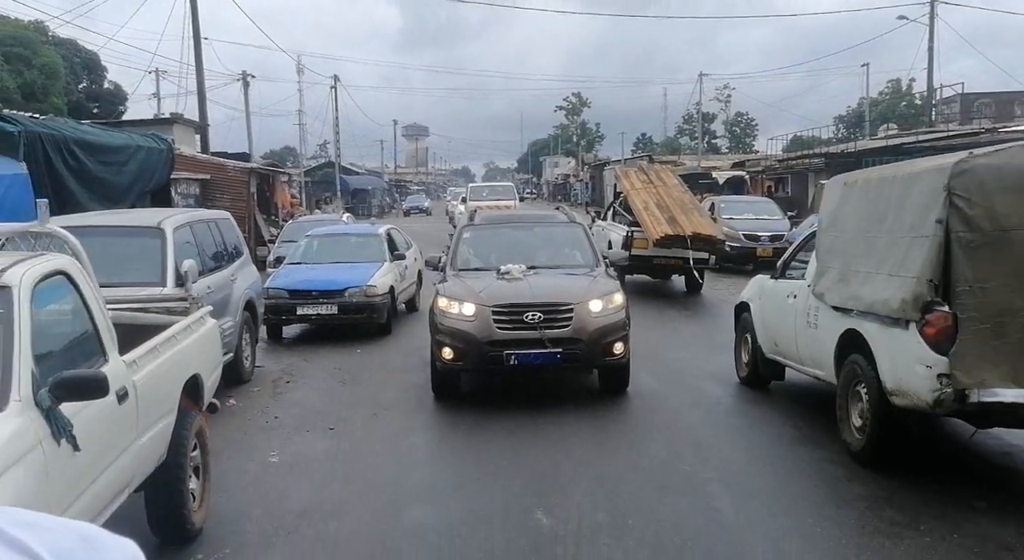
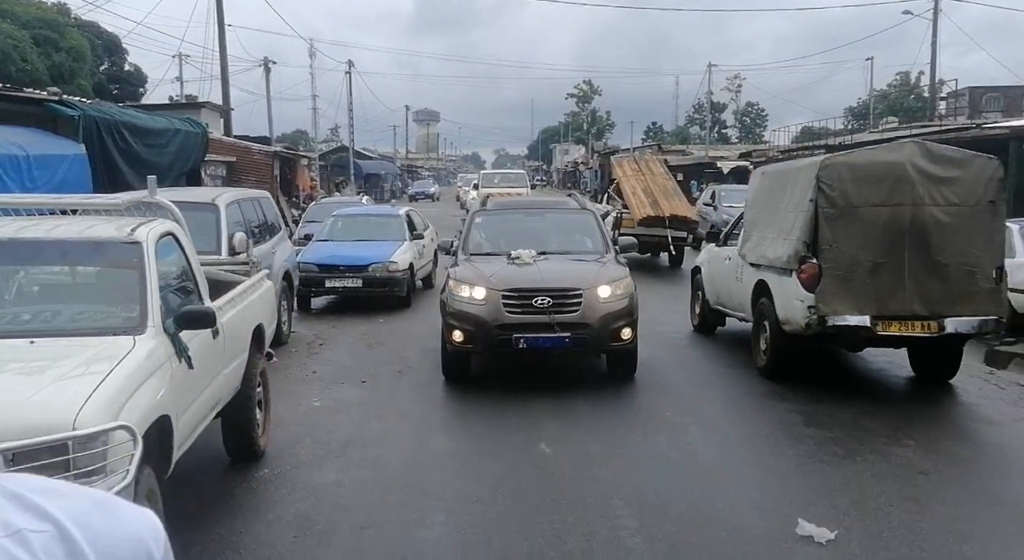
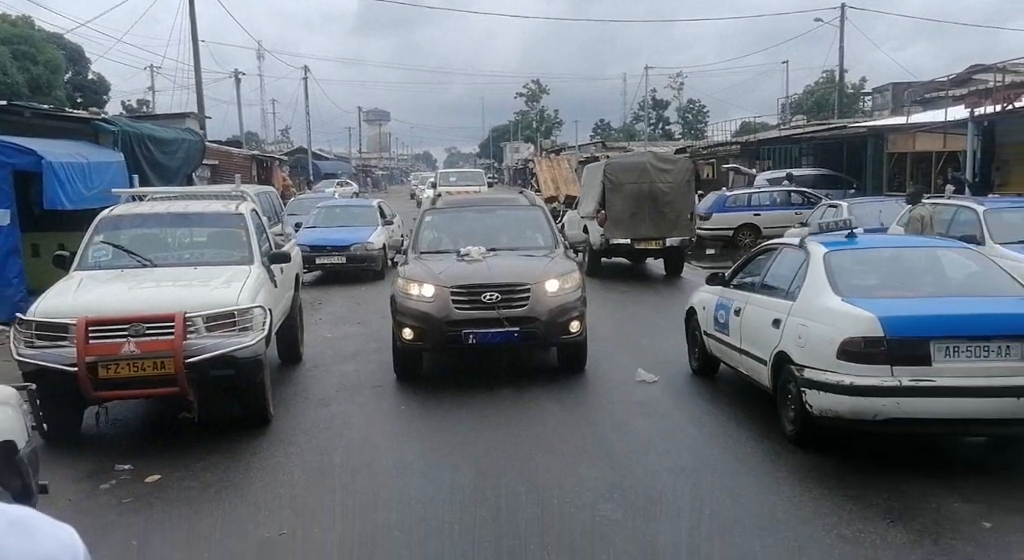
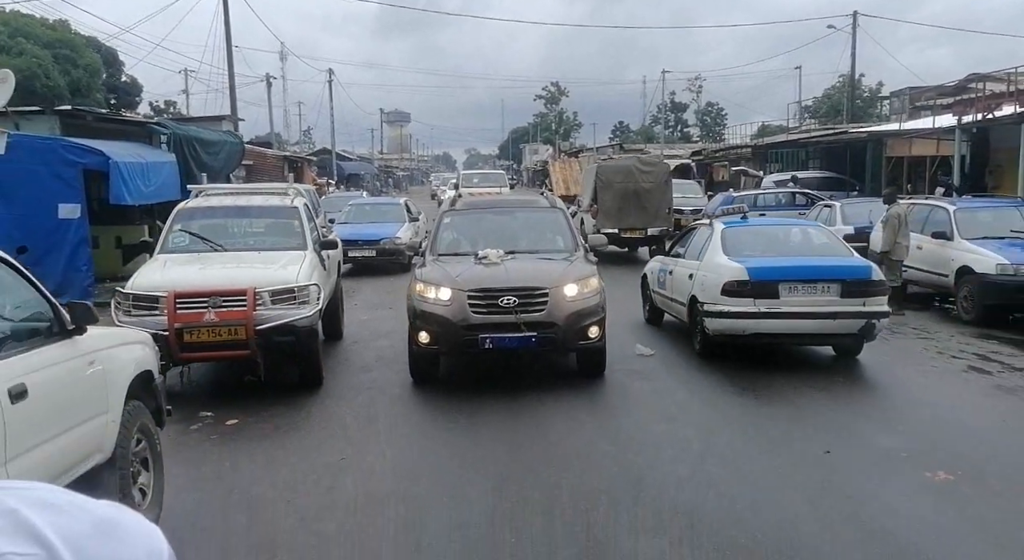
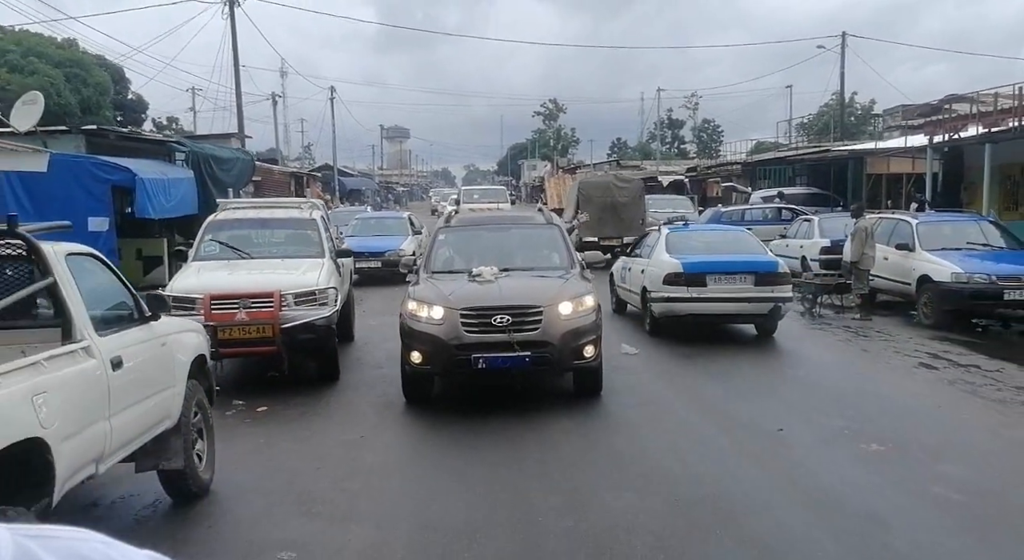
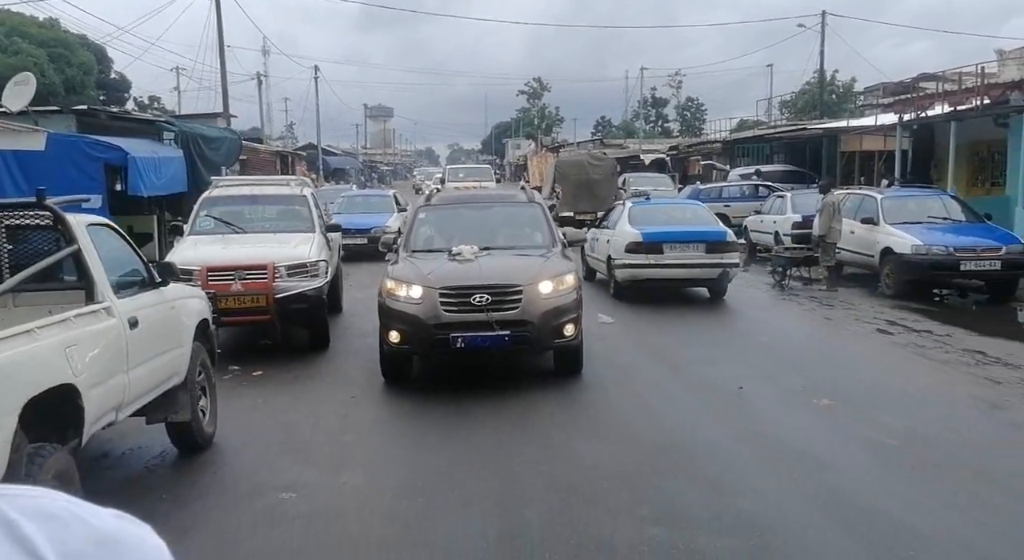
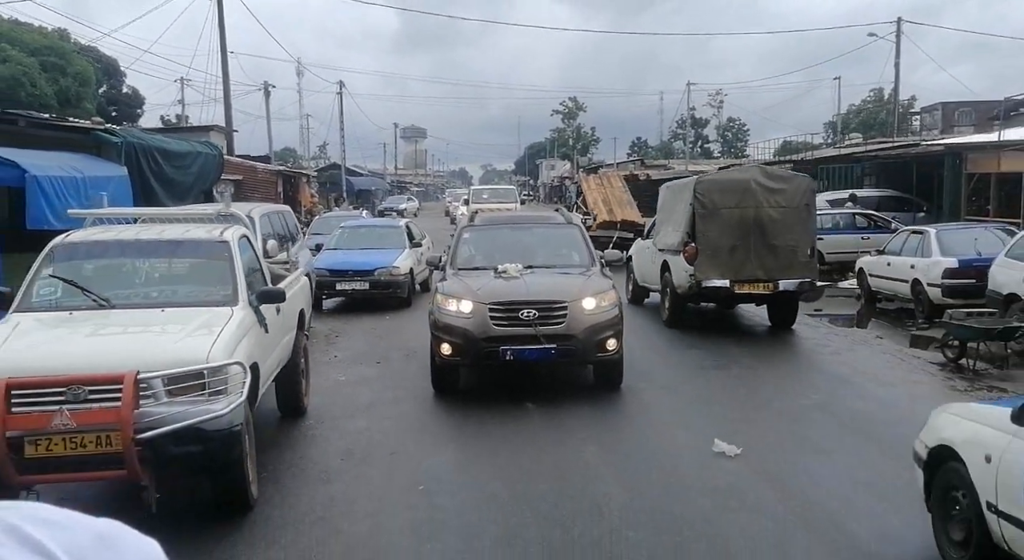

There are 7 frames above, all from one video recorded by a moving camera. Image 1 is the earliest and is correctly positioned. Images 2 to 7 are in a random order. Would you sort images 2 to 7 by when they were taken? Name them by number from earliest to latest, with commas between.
2, 7, 3, 4, 5, 6
